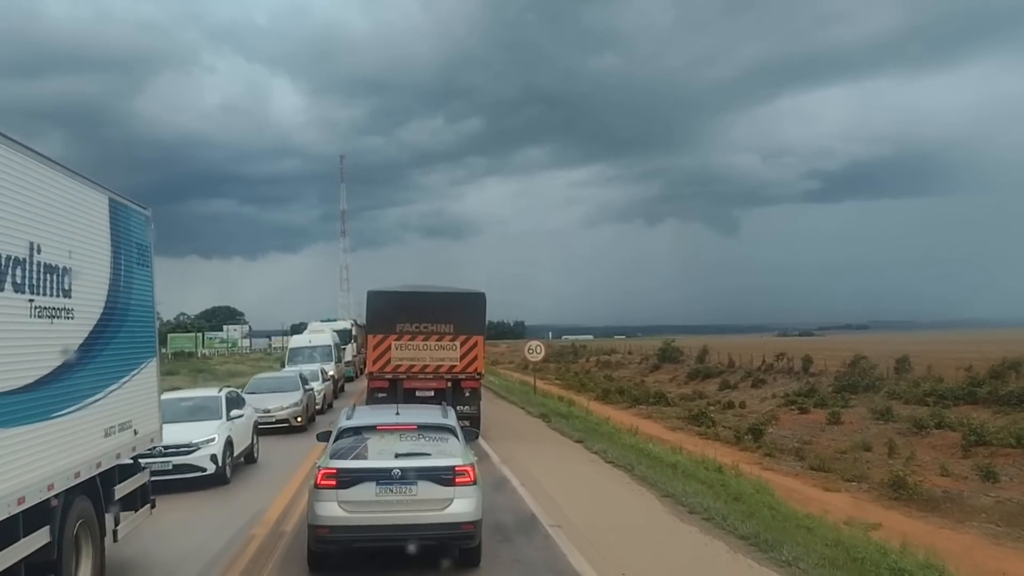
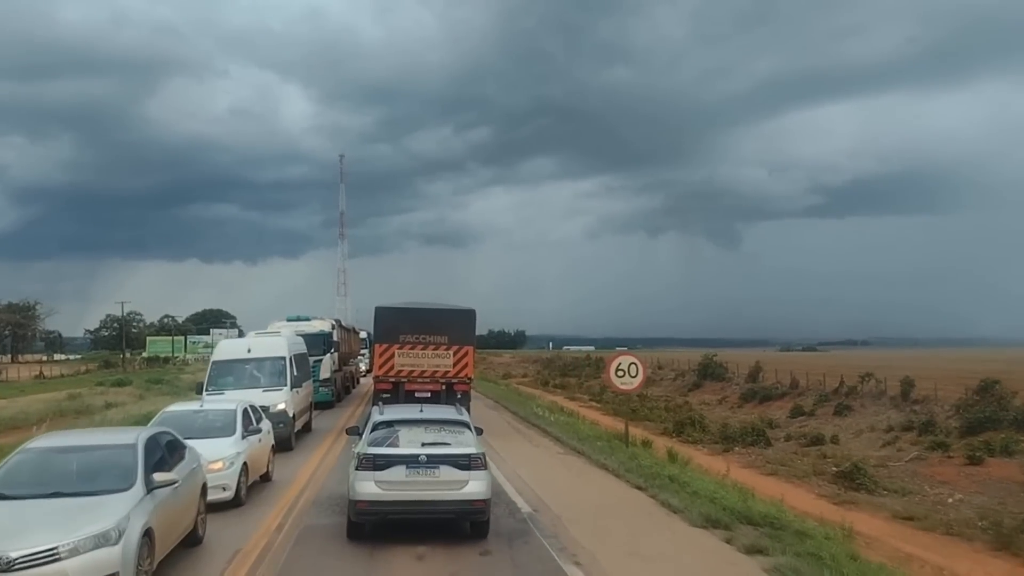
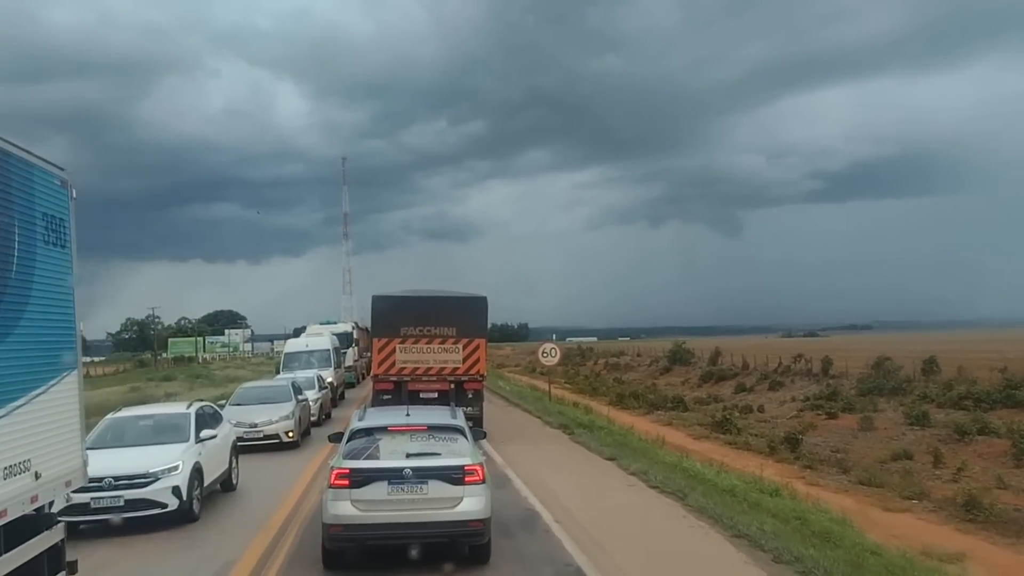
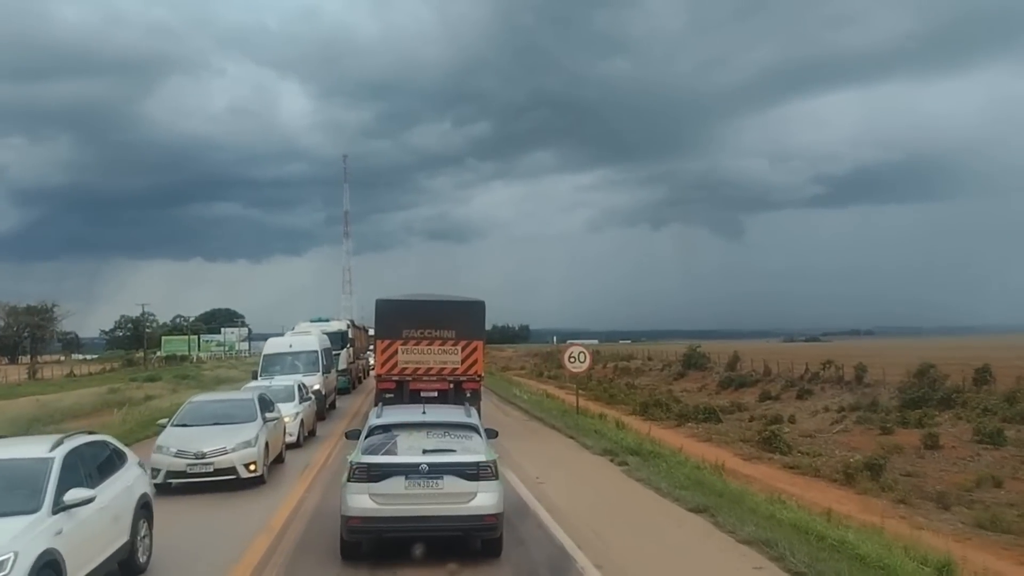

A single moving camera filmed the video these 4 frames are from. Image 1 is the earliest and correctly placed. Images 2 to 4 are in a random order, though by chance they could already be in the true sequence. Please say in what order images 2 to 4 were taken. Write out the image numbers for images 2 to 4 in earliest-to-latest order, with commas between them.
3, 4, 2
